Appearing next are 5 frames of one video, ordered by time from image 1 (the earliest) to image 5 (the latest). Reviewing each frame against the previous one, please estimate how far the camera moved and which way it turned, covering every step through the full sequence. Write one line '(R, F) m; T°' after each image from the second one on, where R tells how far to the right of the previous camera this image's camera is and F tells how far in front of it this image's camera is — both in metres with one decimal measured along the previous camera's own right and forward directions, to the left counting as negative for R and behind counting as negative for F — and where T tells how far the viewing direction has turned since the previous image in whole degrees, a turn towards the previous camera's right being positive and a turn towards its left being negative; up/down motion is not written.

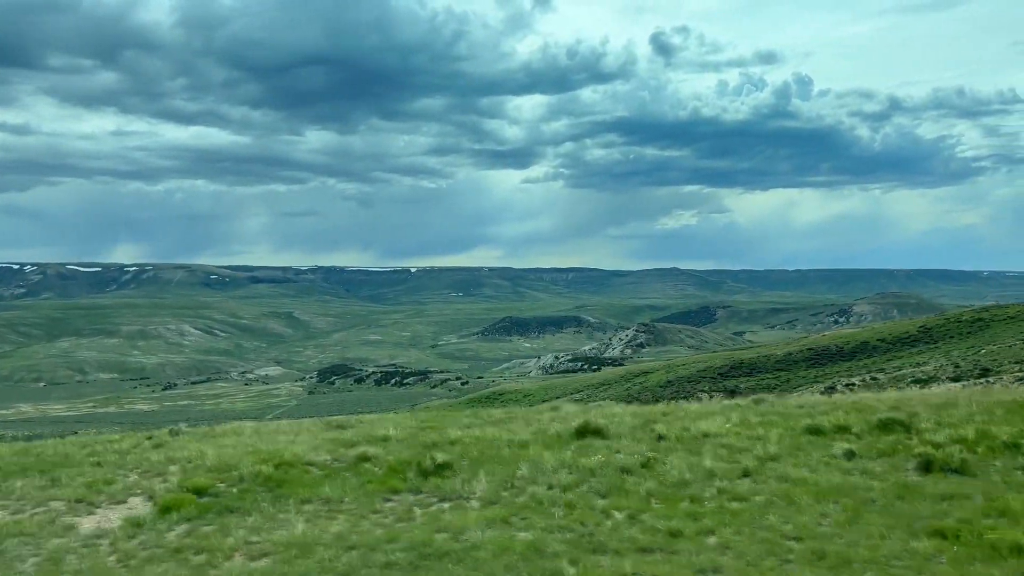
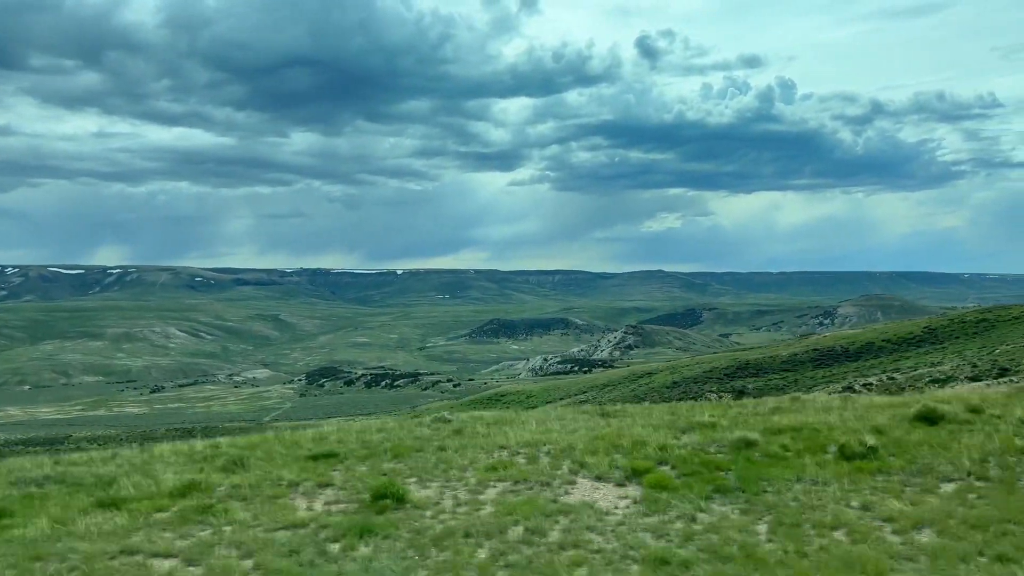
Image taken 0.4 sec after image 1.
(-1.5, -0.1) m; +1°
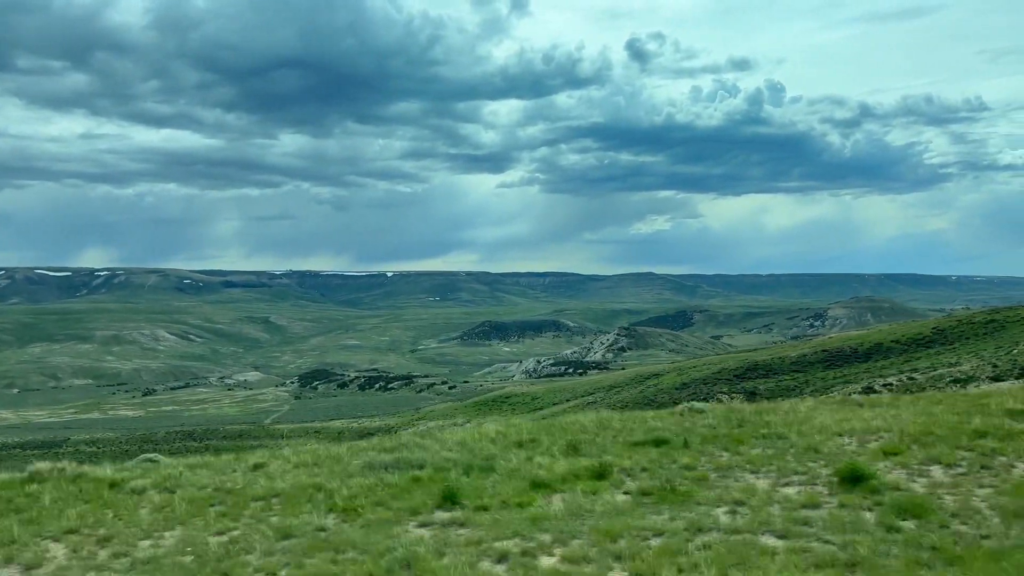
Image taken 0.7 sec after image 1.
(-1.4, +0.1) m; +1°
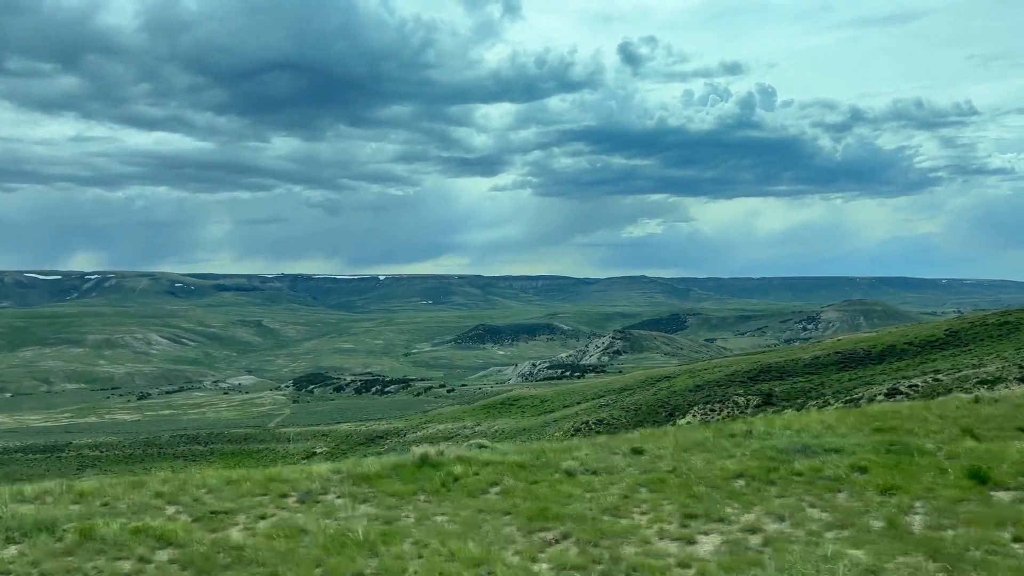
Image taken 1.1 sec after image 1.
(-1.5, +0.1) m; +1°
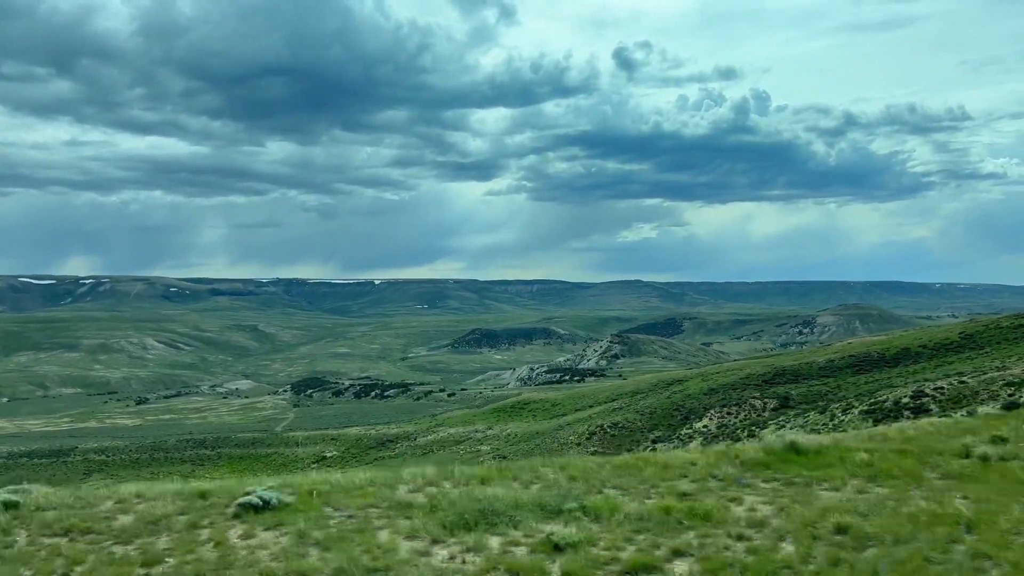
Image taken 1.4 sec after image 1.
(-1.4, -0.1) m; 0°
